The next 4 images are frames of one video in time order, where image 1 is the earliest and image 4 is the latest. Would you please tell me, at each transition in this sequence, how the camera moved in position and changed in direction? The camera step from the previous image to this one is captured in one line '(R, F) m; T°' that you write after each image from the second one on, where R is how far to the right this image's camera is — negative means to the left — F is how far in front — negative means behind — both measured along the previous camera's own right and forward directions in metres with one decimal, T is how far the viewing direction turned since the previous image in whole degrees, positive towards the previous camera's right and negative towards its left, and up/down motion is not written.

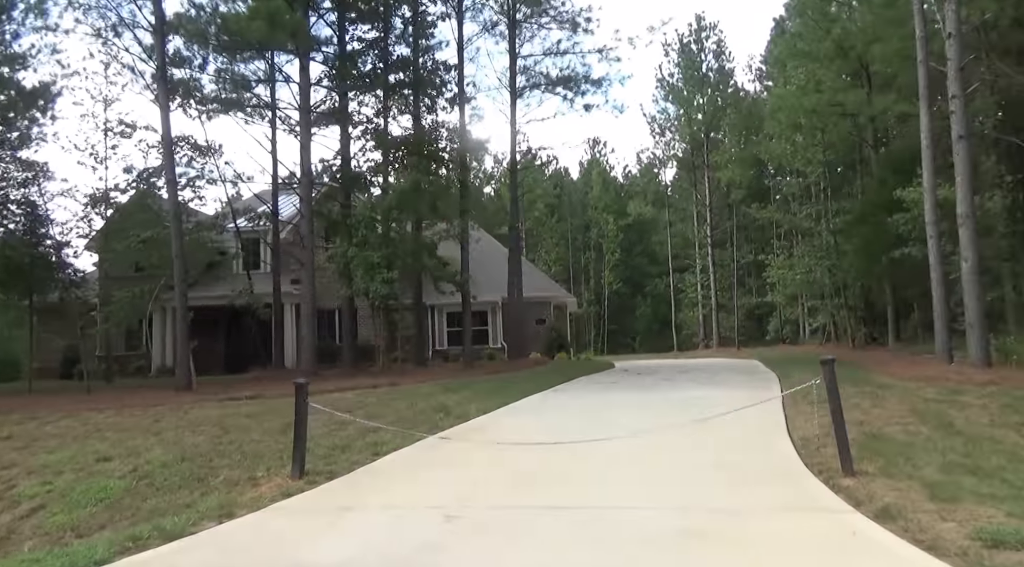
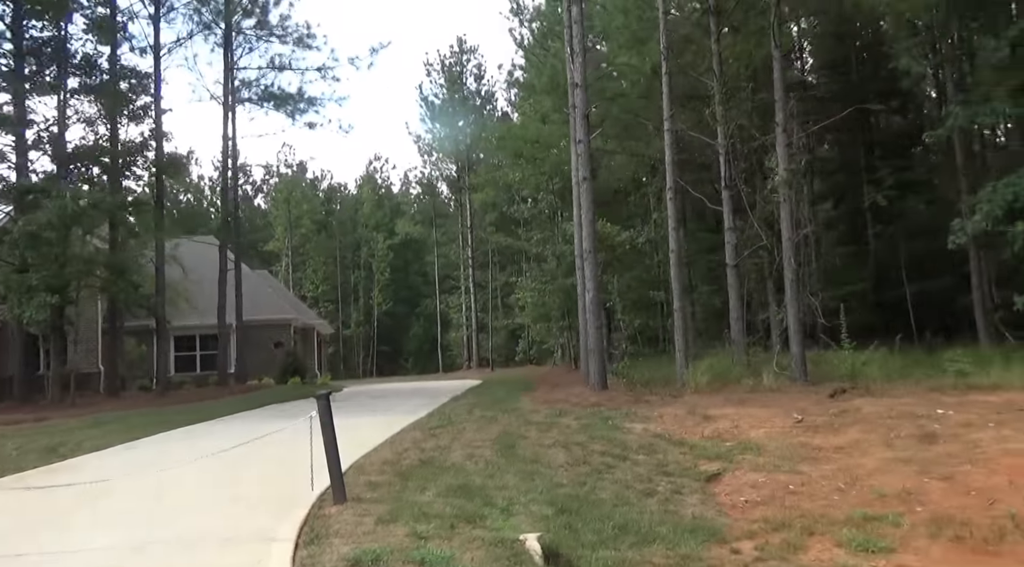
(+2.5, -0.4) m; +15°
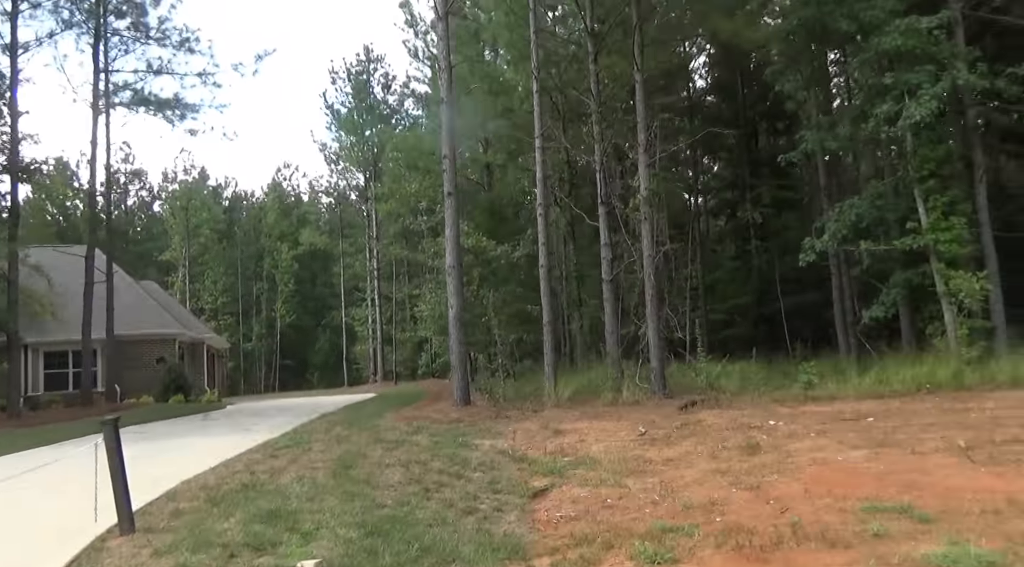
(+1.0, -0.1) m; +6°
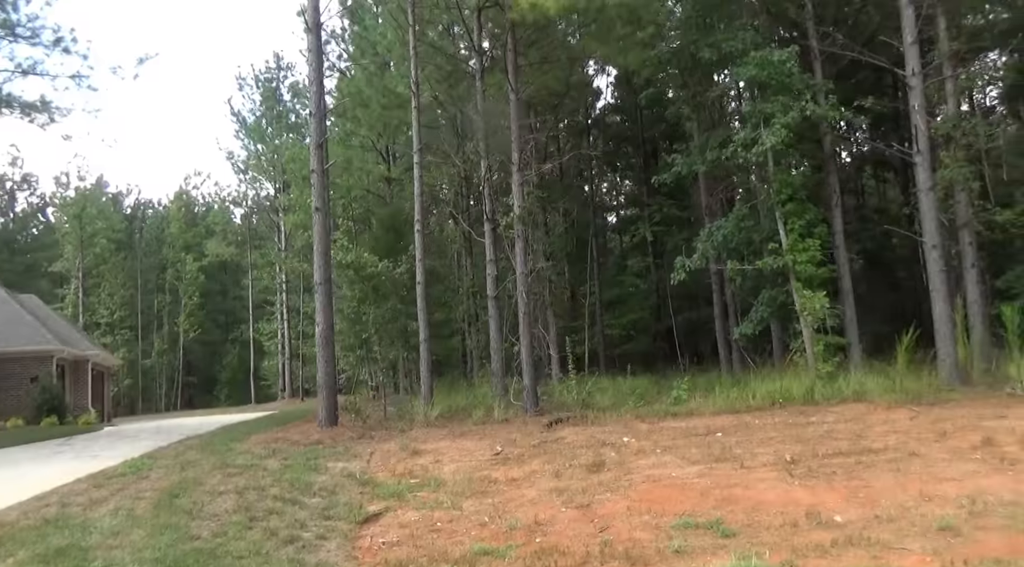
(+1.0, 0.0) m; +5°
